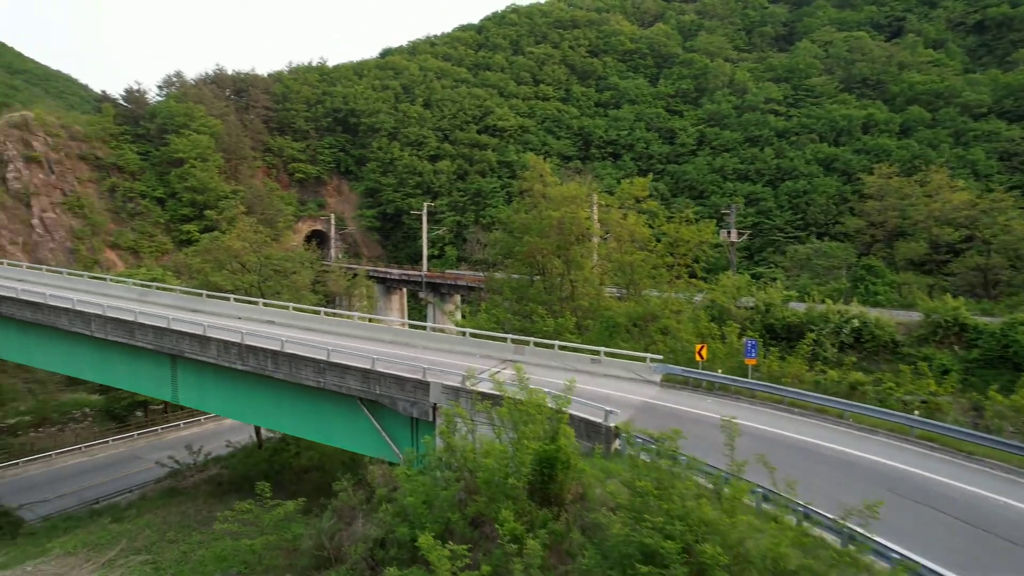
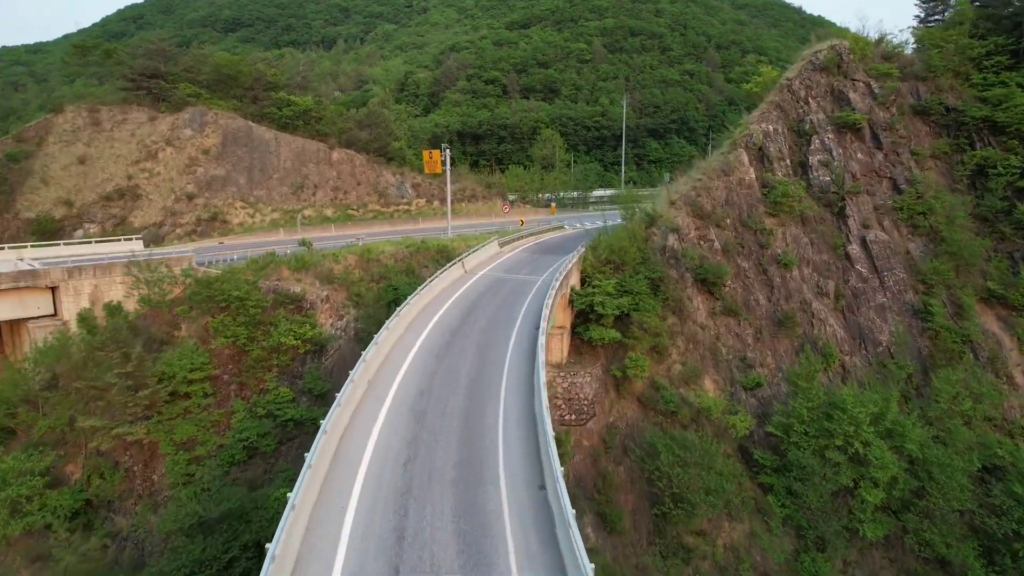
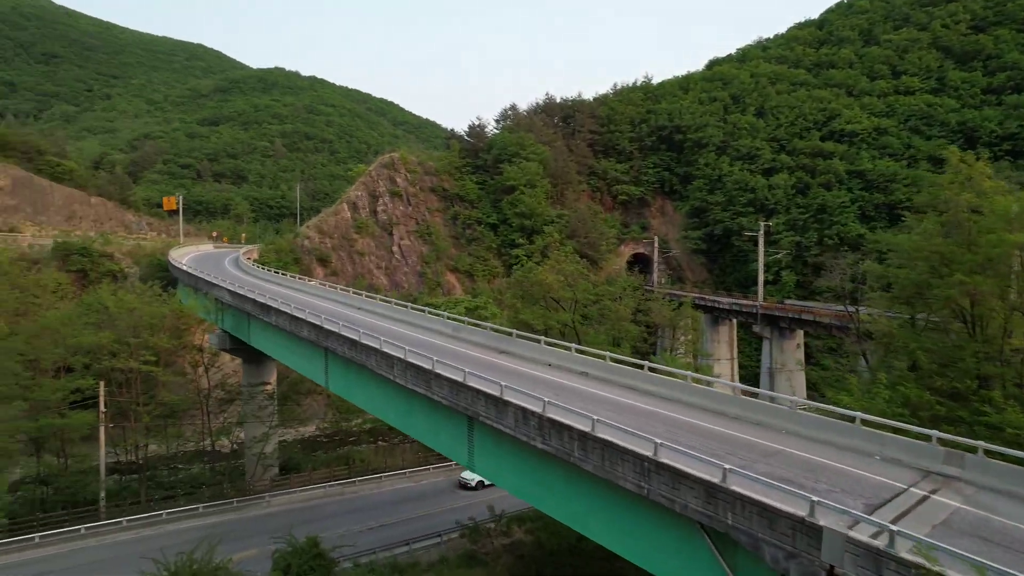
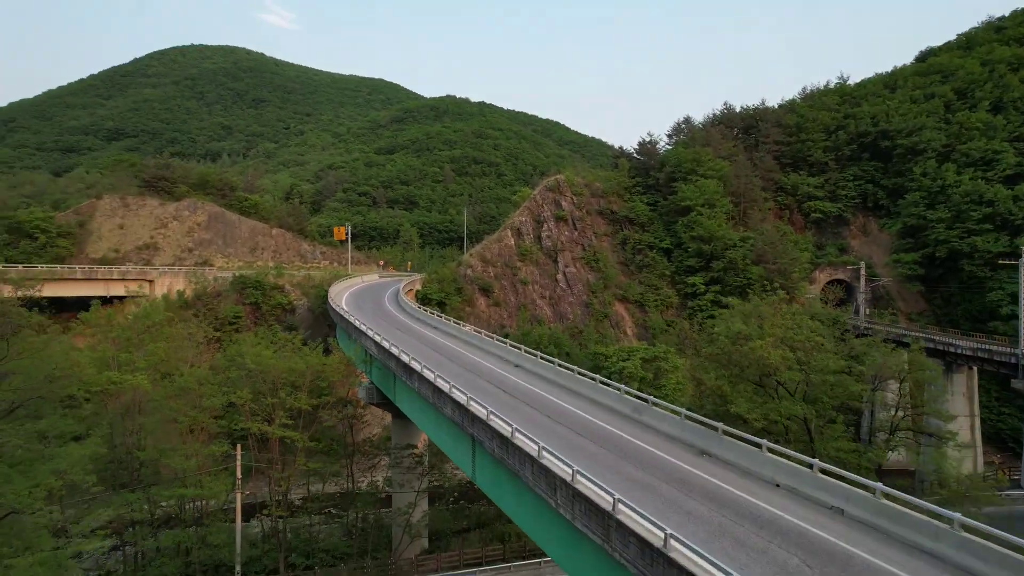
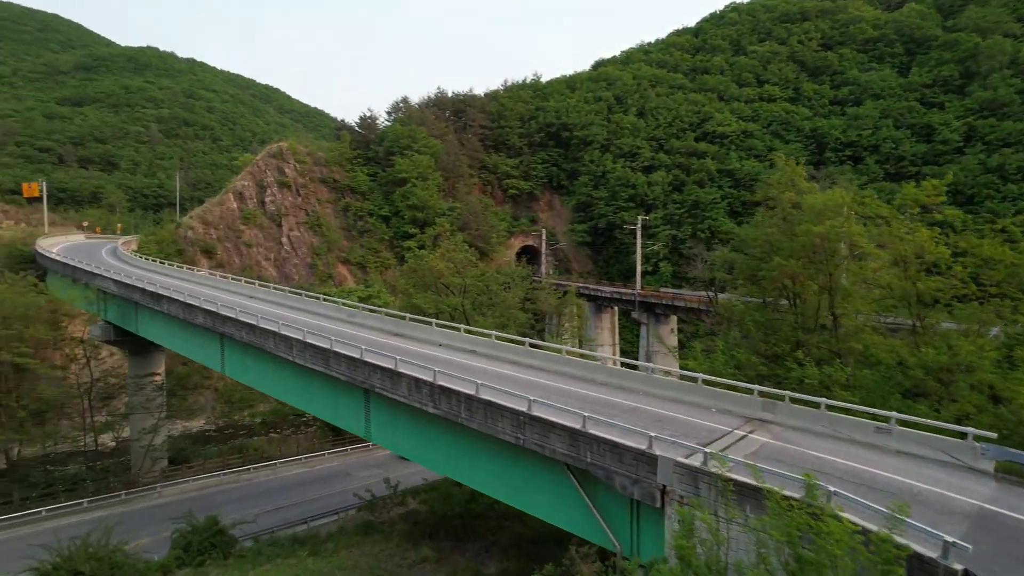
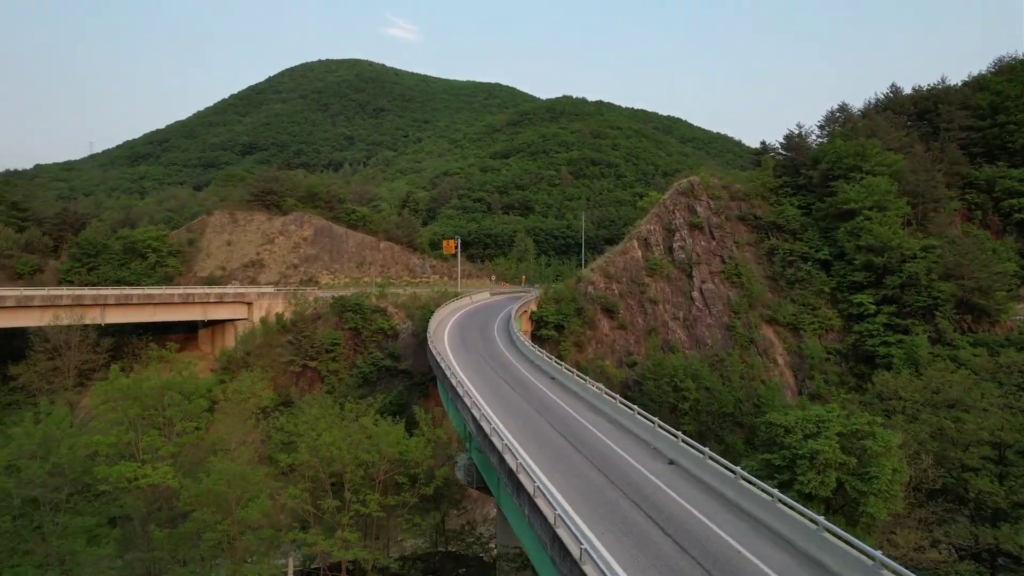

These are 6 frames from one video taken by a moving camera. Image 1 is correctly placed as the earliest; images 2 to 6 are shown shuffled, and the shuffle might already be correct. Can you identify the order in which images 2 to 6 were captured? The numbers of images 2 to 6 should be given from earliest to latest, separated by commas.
5, 3, 4, 6, 2
